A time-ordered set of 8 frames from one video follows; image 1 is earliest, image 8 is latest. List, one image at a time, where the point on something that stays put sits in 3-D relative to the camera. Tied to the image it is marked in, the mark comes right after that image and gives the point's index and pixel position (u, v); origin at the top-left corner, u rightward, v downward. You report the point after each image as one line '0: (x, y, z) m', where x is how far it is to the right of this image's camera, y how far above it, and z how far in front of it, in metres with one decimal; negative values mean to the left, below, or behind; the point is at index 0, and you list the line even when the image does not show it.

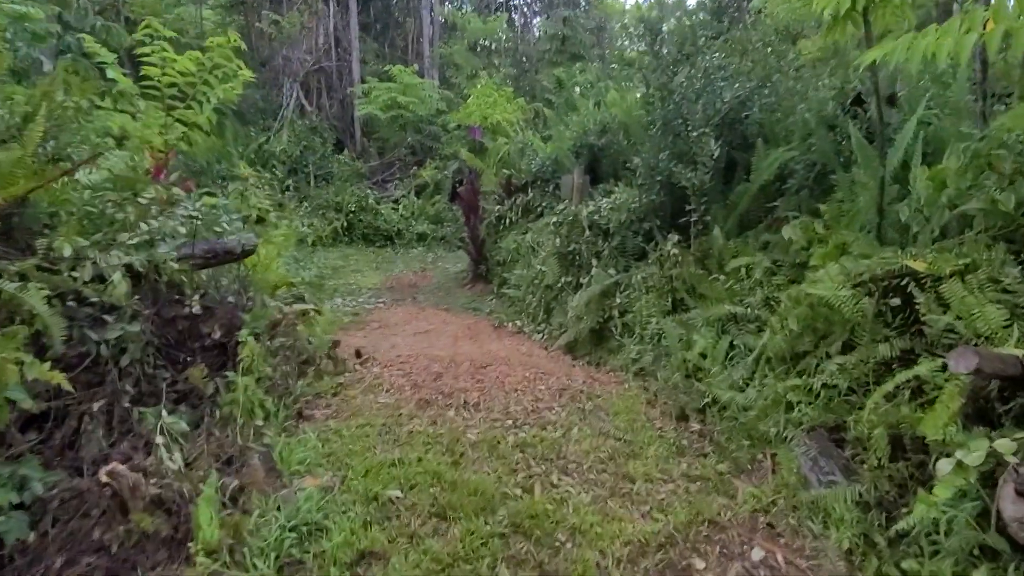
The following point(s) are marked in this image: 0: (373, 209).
0: (-2.3, +1.3, +11.7) m
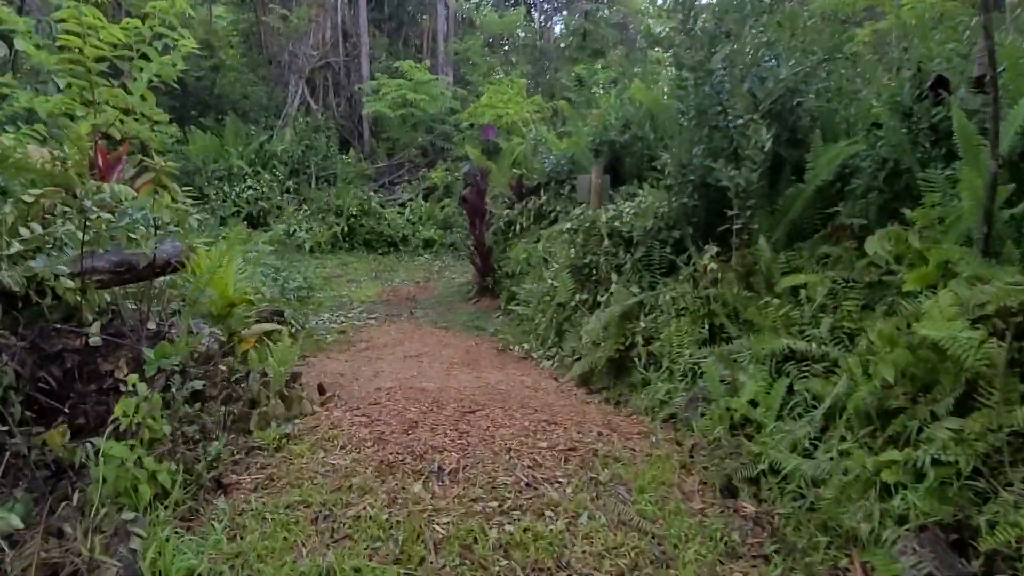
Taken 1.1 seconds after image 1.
0: (-2.0, +1.2, +10.9) m
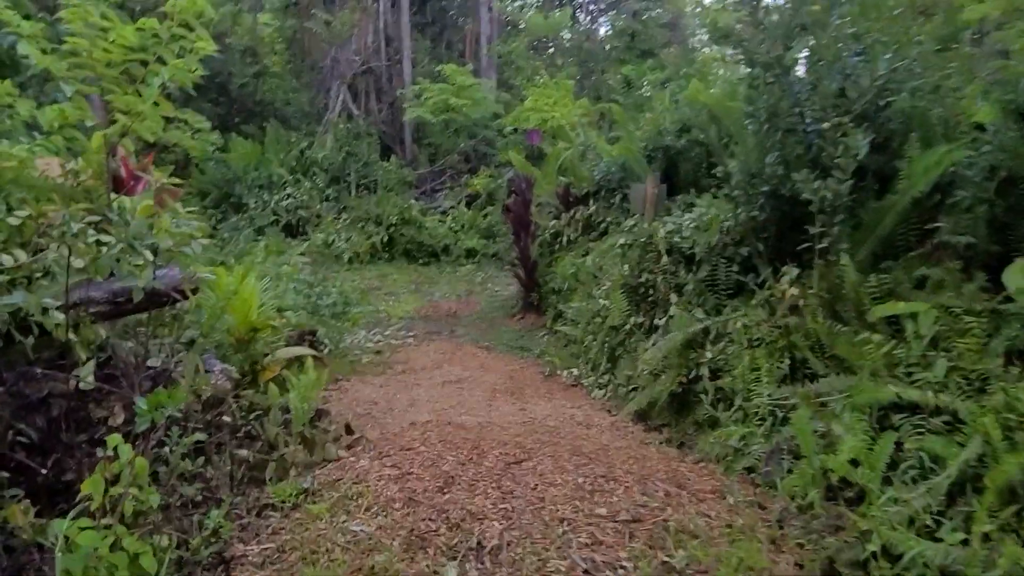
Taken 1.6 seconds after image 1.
0: (-1.4, +1.0, +10.5) m
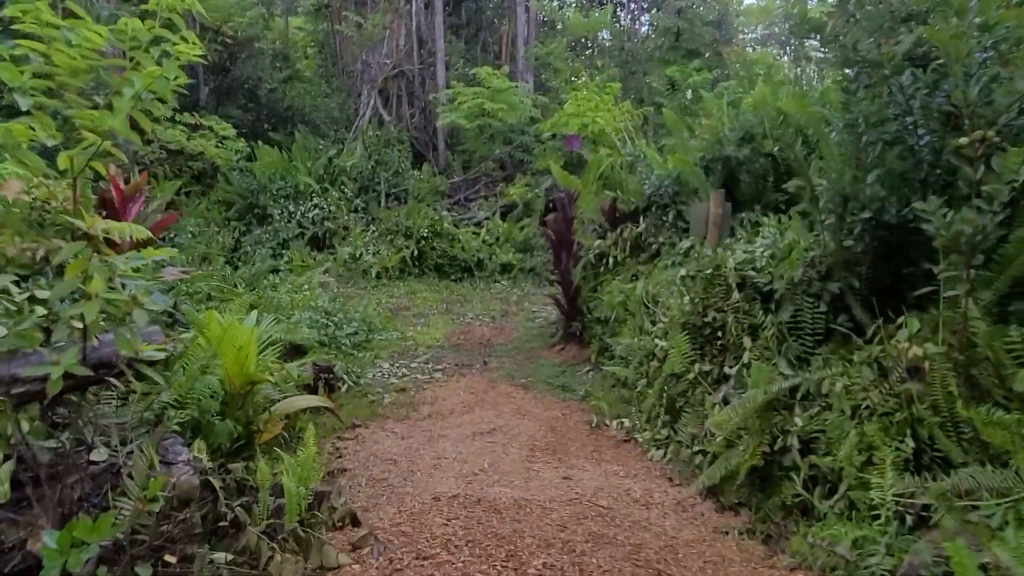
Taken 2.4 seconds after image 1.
0: (-0.9, +0.8, +9.9) m
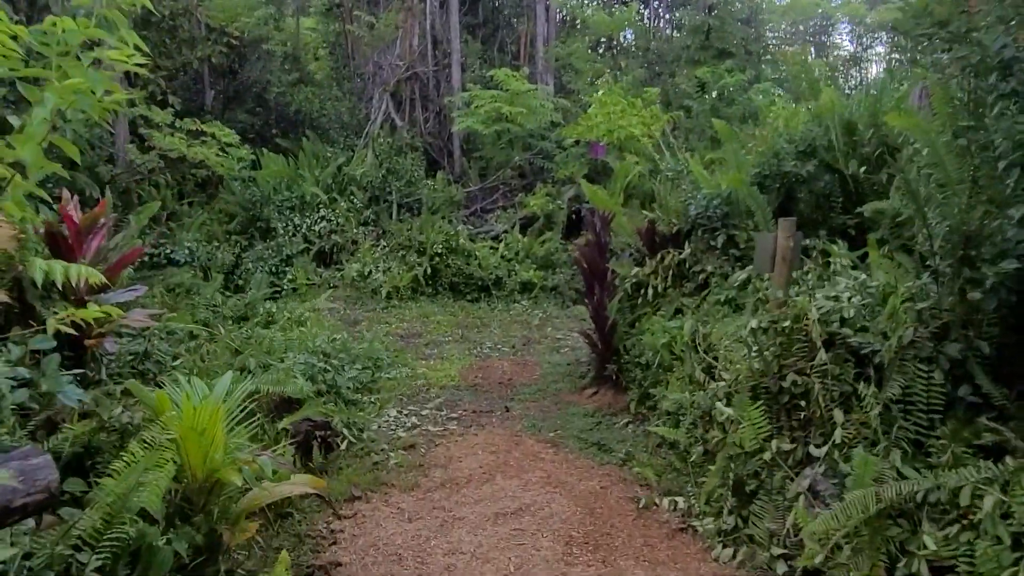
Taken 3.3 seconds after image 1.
0: (-0.6, +0.5, +9.2) m
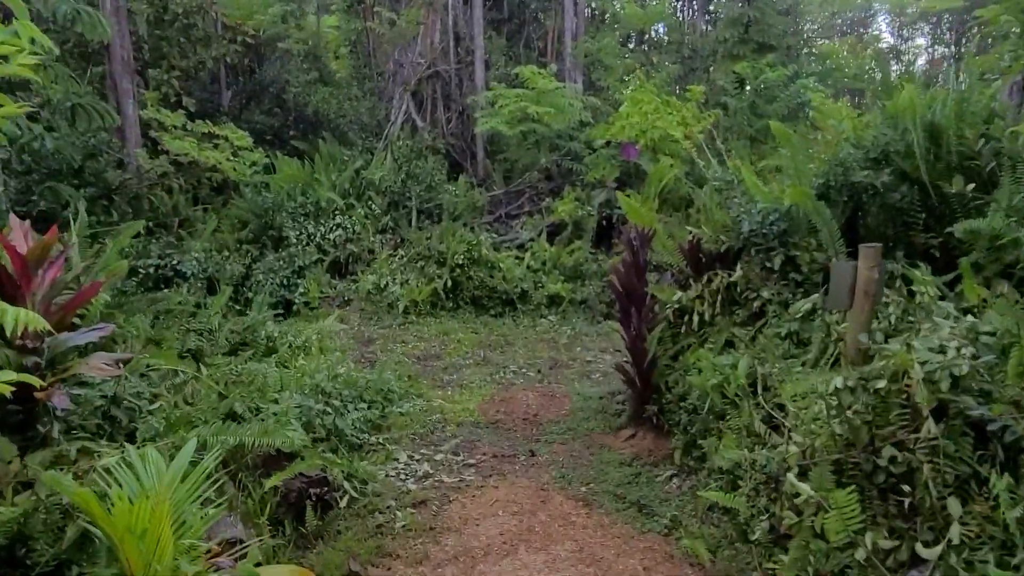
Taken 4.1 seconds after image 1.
0: (-0.3, +0.3, +8.6) m
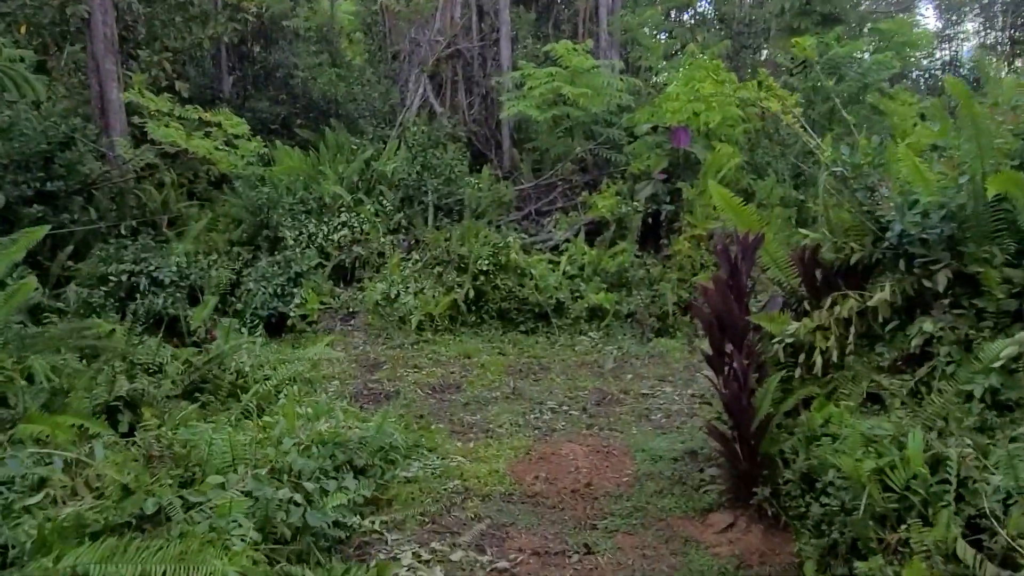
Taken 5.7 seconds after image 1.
0: (+0.1, +0.2, +7.3) m
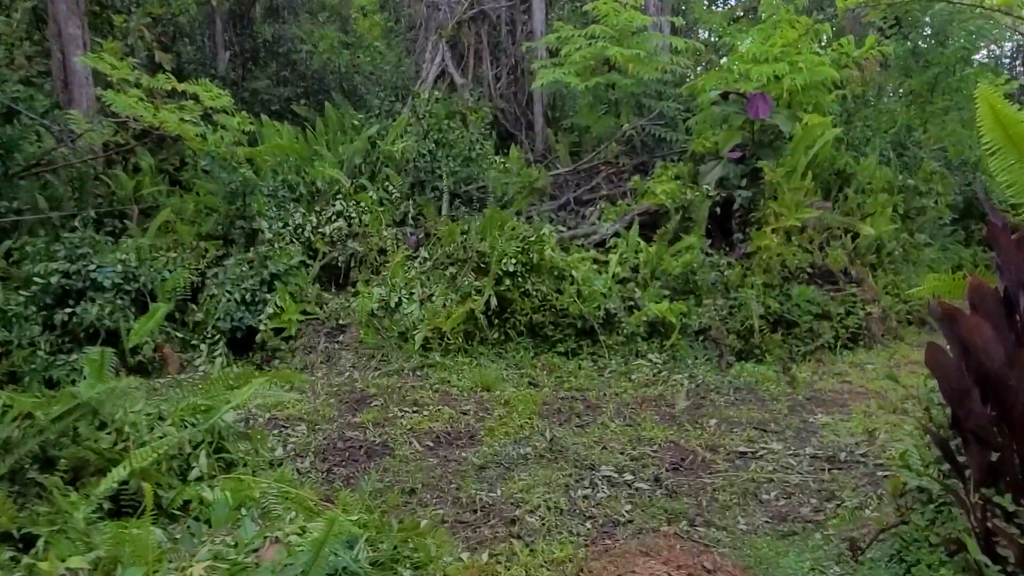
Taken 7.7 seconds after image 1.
0: (+0.3, +0.2, +5.6) m
